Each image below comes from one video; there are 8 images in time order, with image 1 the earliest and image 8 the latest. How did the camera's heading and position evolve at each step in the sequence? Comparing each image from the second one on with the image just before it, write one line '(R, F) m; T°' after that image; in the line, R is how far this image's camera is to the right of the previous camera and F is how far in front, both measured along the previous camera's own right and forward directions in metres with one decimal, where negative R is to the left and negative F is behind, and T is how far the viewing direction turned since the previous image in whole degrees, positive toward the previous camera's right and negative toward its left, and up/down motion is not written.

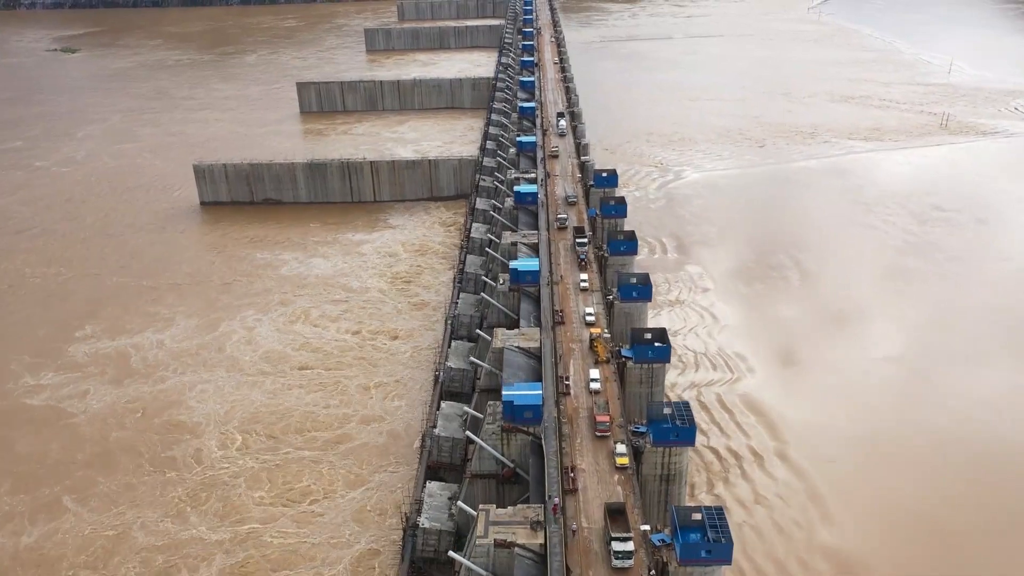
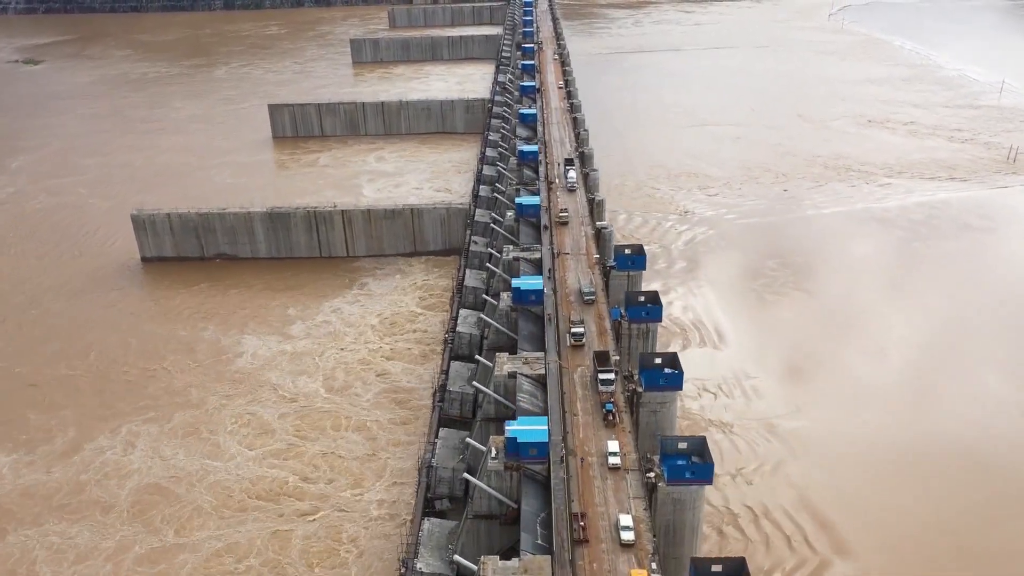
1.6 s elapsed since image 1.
(0.0, +5.9) m; 0°
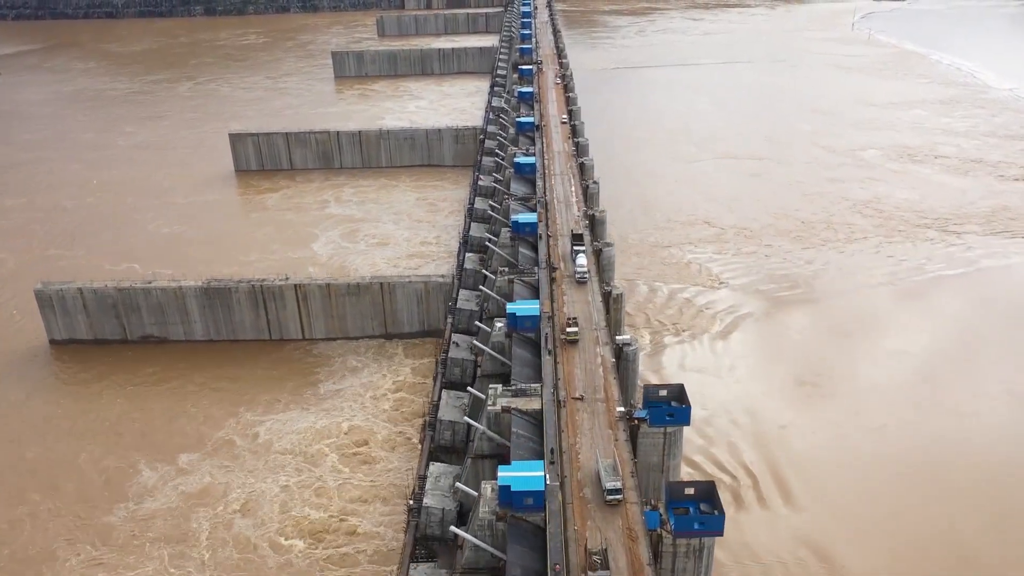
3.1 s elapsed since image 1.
(+0.2, +5.9) m; 0°
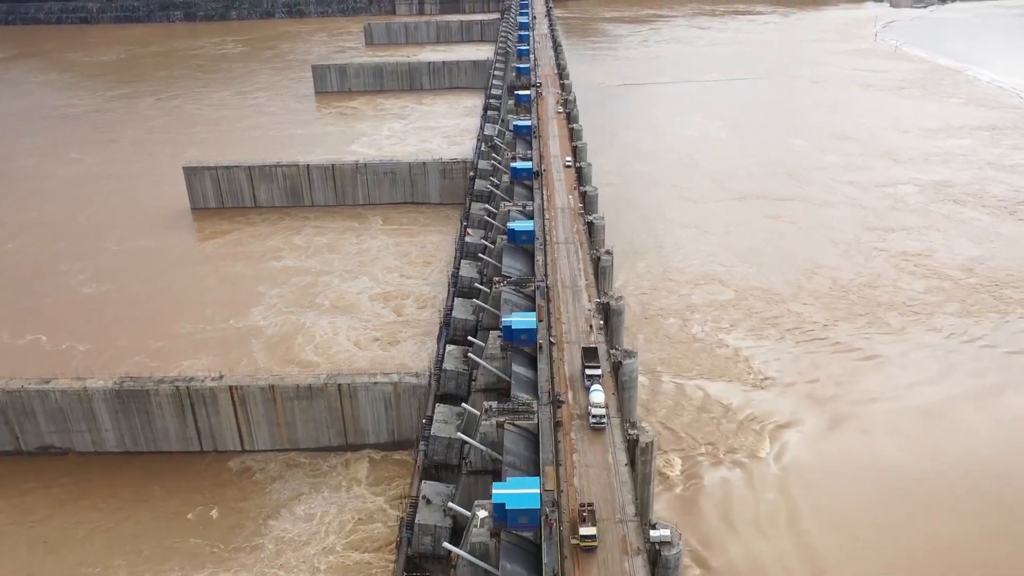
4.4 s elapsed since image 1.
(+0.1, +5.2) m; 0°
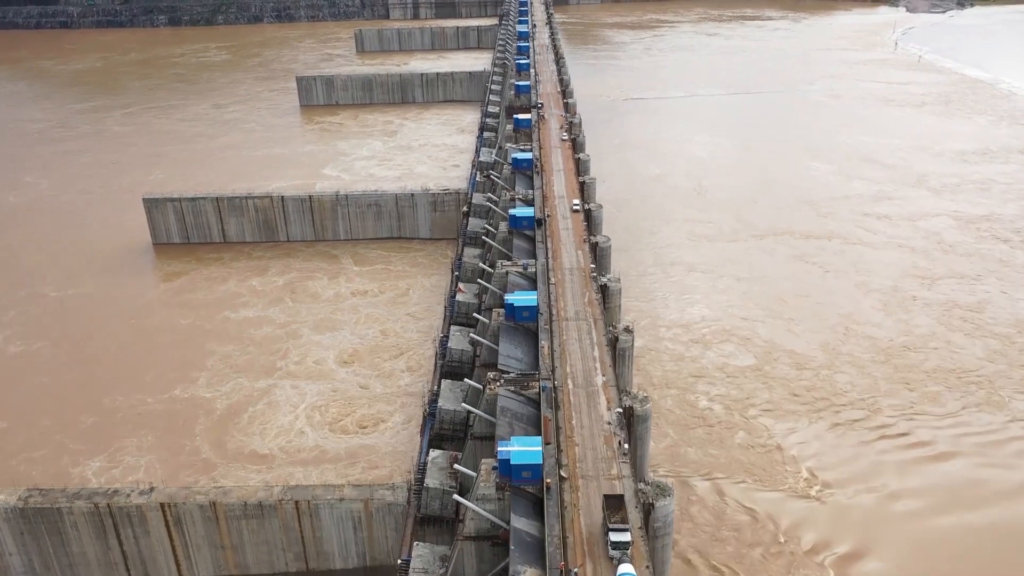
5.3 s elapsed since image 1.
(0.0, +3.8) m; 0°
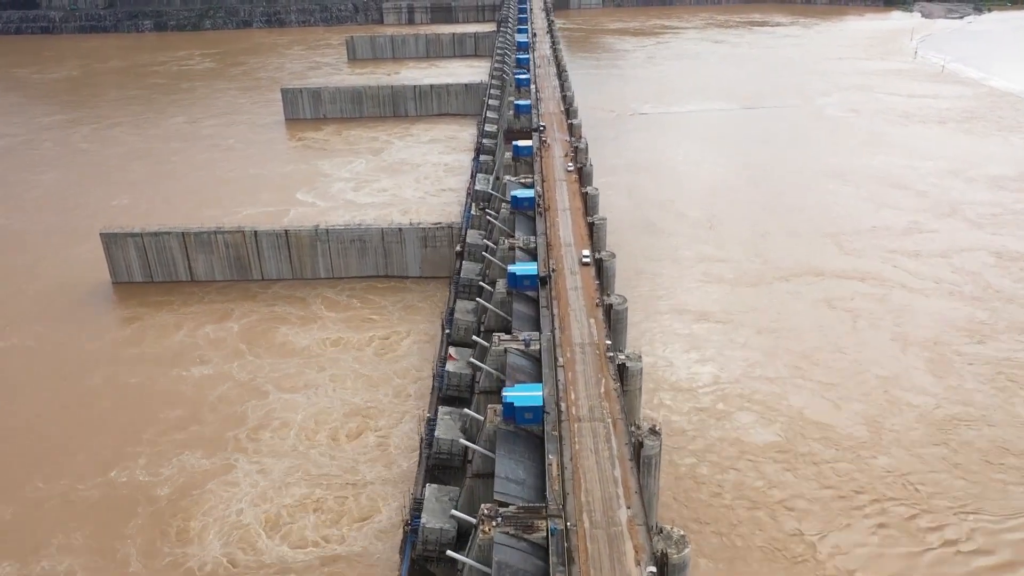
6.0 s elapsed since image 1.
(0.0, +3.3) m; 0°
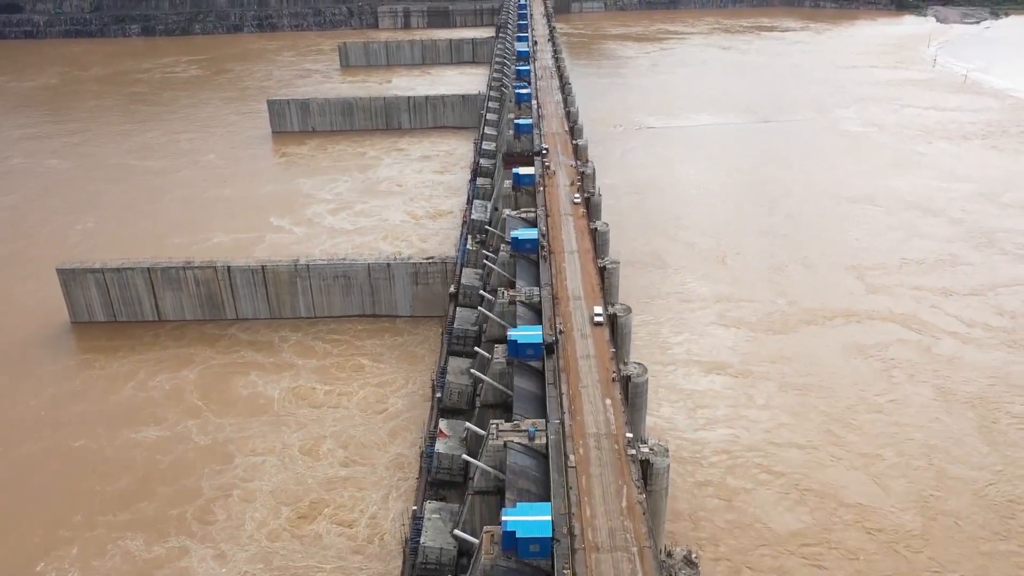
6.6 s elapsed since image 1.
(0.0, +2.8) m; 0°
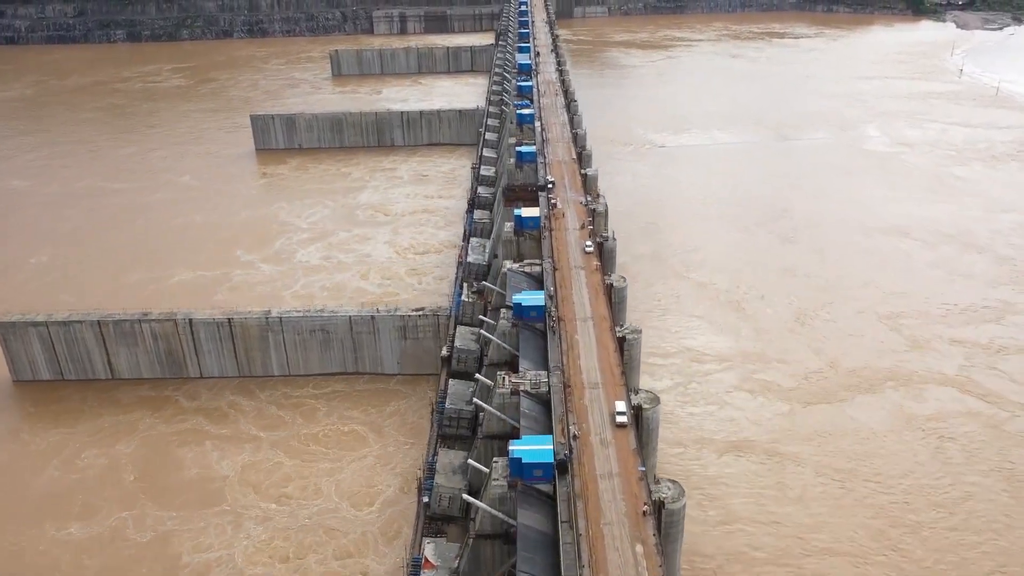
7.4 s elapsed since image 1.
(0.0, +3.3) m; 0°
